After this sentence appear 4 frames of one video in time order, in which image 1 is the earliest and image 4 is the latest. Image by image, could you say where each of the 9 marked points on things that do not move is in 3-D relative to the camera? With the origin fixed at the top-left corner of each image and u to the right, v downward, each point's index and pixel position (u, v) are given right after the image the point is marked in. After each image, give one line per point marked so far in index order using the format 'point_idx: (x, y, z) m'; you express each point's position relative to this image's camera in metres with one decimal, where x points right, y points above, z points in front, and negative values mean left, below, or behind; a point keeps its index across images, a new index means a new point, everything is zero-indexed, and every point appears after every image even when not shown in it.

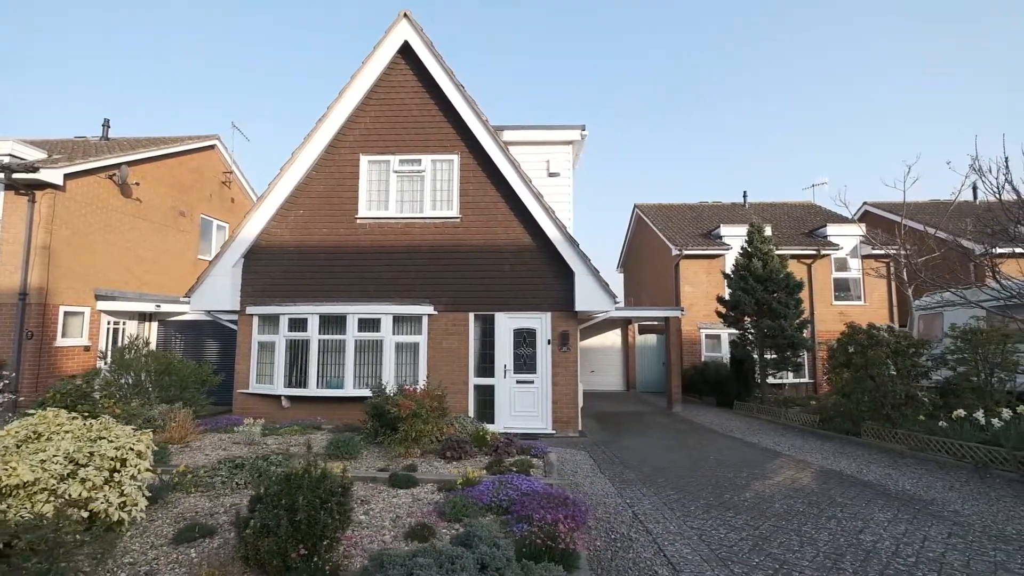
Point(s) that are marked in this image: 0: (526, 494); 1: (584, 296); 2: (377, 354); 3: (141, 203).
0: (+0.1, -1.7, +4.2) m
1: (+1.5, -0.2, +10.3) m
2: (-2.8, -1.3, +10.4) m
3: (-9.8, +2.2, +13.2) m
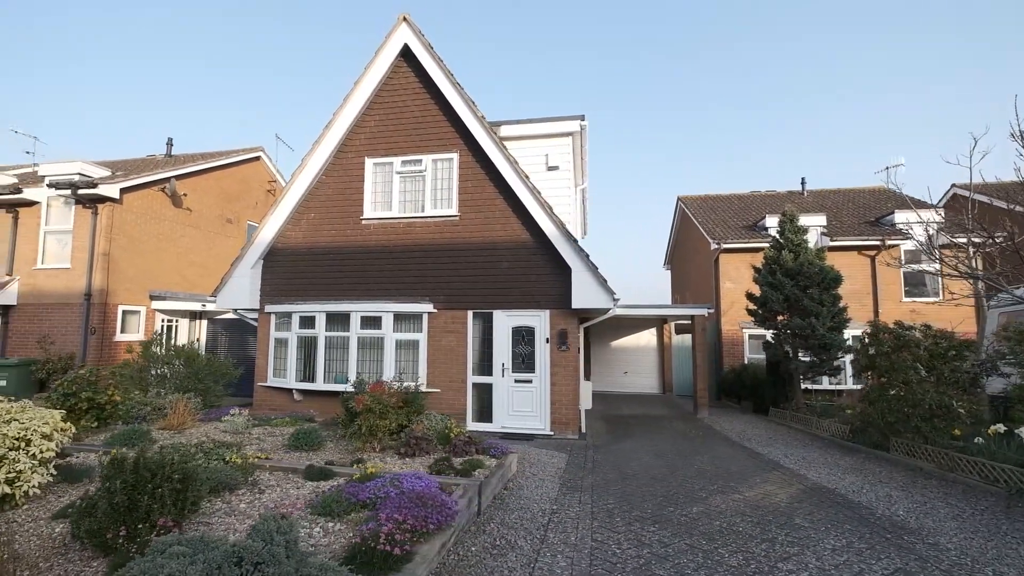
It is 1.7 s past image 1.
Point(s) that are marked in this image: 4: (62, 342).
0: (-0.9, -1.7, +4.1) m
1: (+1.4, -0.1, +9.9) m
2: (-2.8, -1.3, +10.6) m
3: (-9.3, +2.2, +14.6) m
4: (-10.8, -1.3, +12.1) m
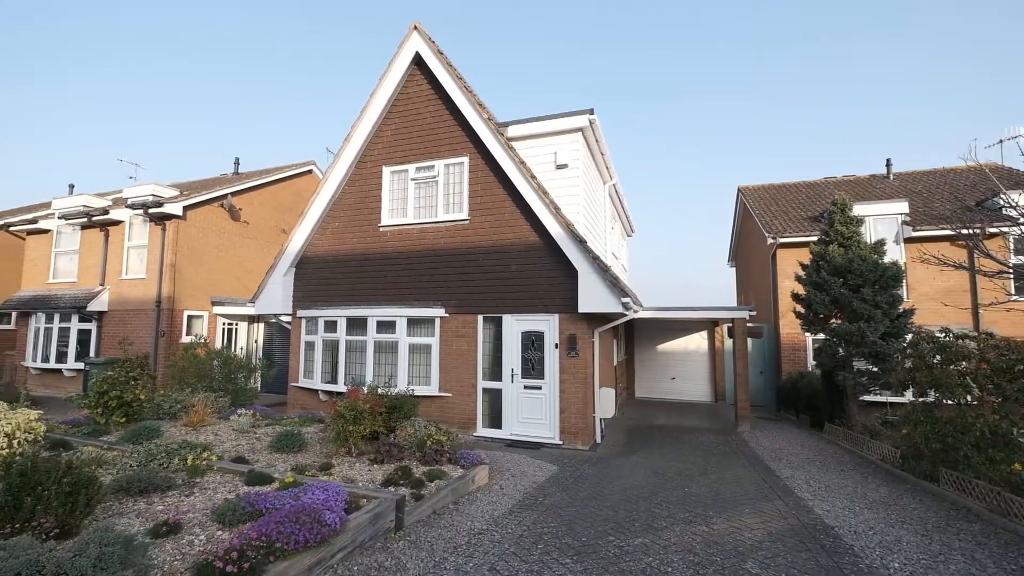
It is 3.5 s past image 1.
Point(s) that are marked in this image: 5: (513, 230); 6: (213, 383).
0: (-1.8, -1.8, +4.1) m
1: (+1.4, -0.1, +9.4) m
2: (-2.5, -1.4, +10.8) m
3: (-8.3, +2.0, +15.8) m
4: (-10.1, -1.5, +13.7) m
5: (0.0, +1.2, +10.3) m
6: (-6.1, -2.0, +10.3) m
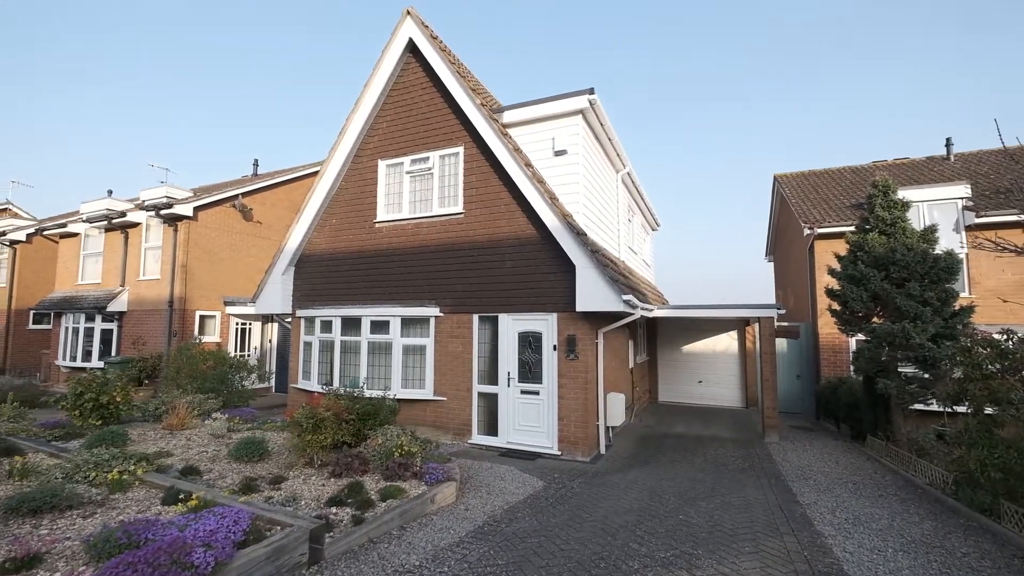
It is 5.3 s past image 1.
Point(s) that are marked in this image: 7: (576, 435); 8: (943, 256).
0: (-2.4, -1.7, +3.5) m
1: (+1.3, -0.1, +8.5) m
2: (-2.5, -1.4, +10.3) m
3: (-7.8, +2.0, +15.8) m
4: (-9.8, -1.5, +13.8) m
5: (-0.1, +1.2, +9.6) m
6: (-6.1, -1.9, +10.1) m
7: (+1.1, -2.5, +8.7) m
8: (+6.8, +0.5, +8.0) m
